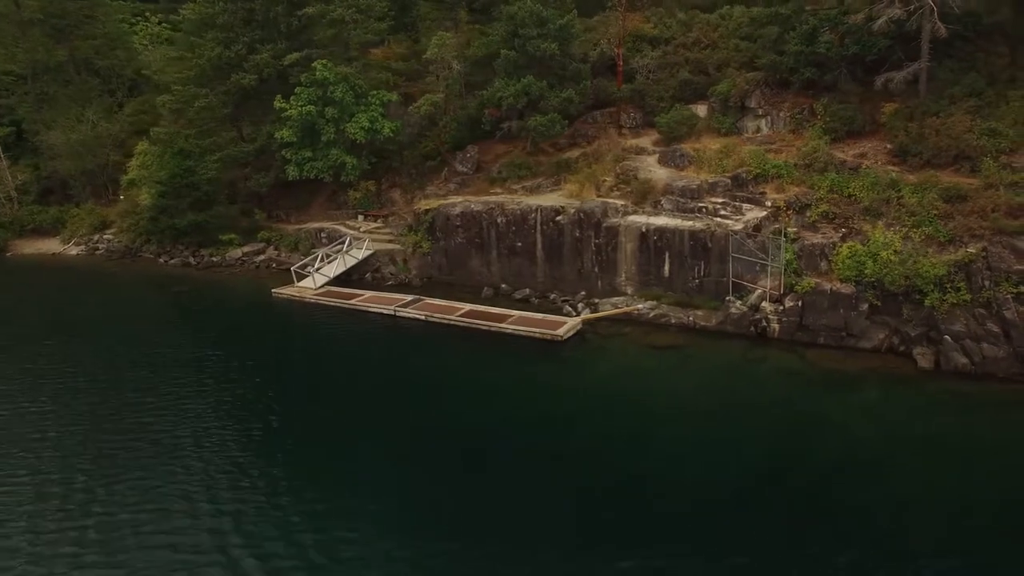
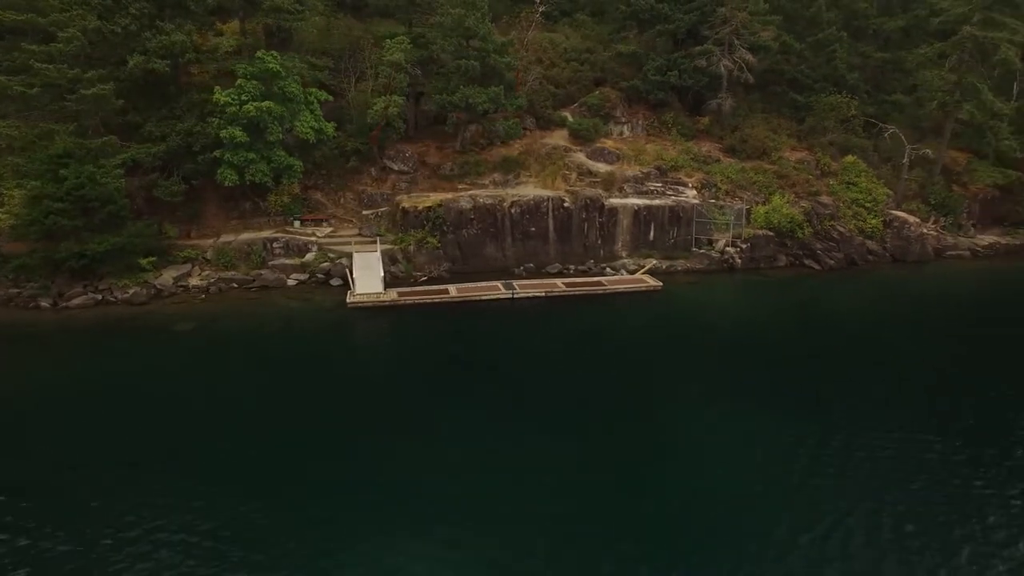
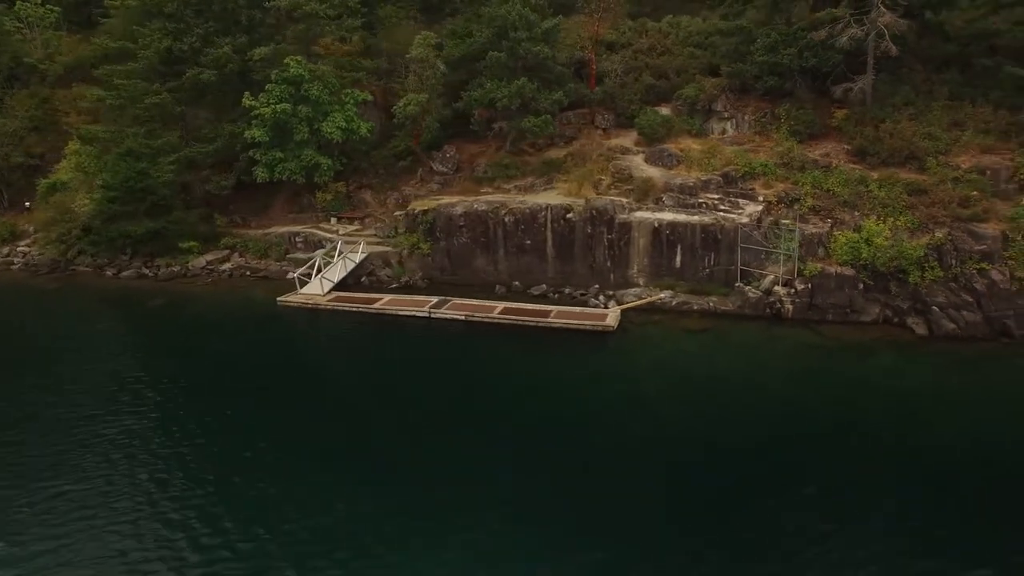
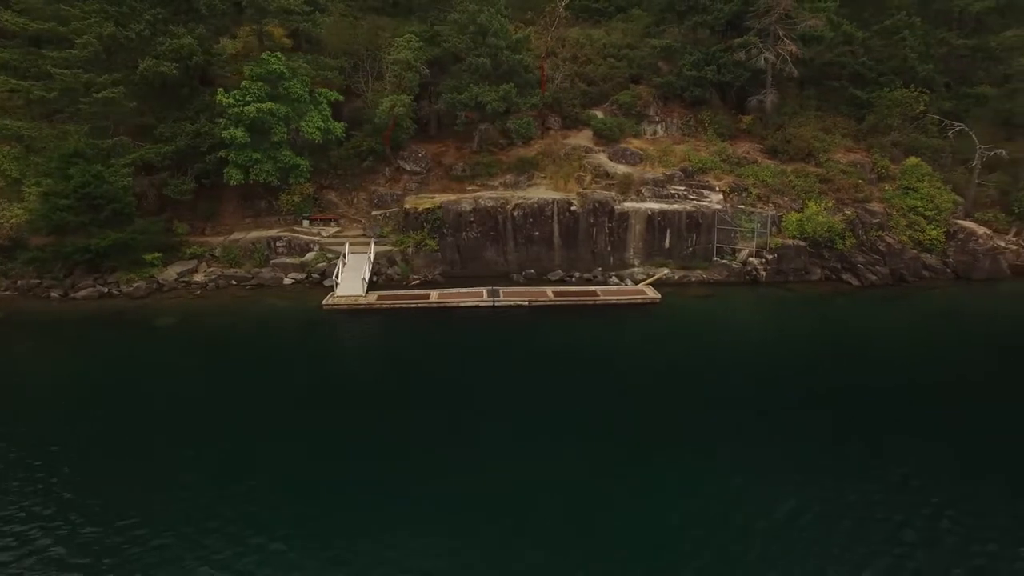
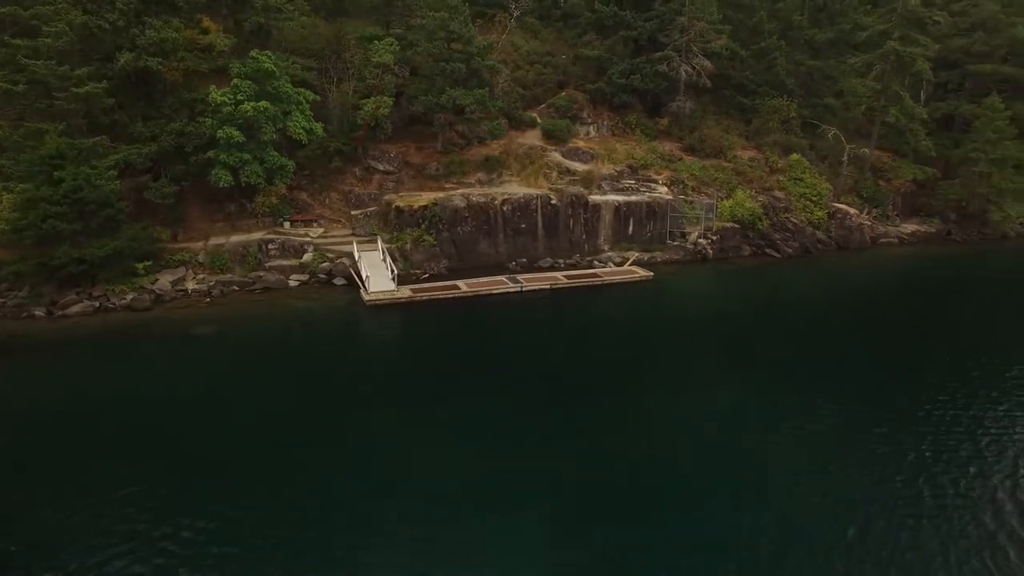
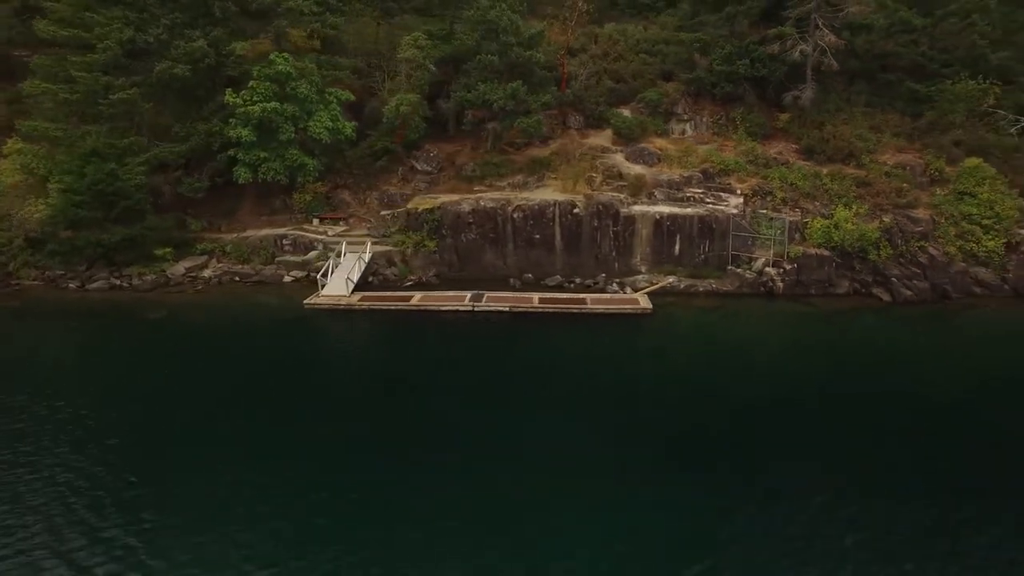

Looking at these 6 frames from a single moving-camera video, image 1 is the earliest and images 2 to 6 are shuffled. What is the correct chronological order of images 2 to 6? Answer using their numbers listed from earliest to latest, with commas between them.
3, 6, 4, 2, 5
